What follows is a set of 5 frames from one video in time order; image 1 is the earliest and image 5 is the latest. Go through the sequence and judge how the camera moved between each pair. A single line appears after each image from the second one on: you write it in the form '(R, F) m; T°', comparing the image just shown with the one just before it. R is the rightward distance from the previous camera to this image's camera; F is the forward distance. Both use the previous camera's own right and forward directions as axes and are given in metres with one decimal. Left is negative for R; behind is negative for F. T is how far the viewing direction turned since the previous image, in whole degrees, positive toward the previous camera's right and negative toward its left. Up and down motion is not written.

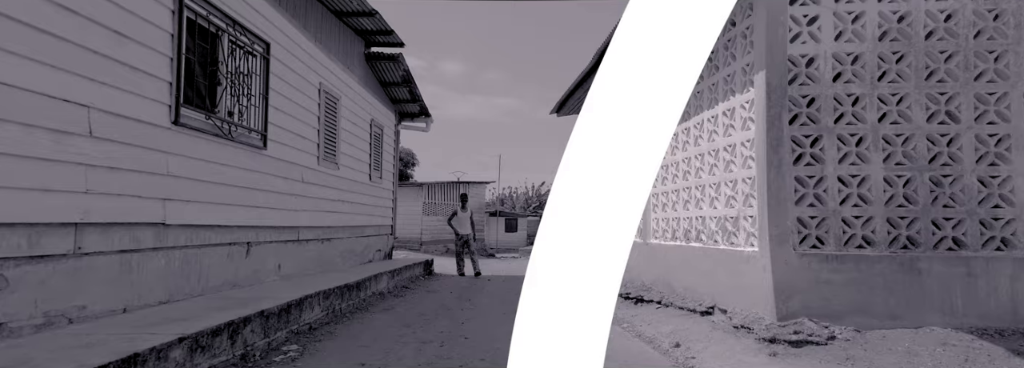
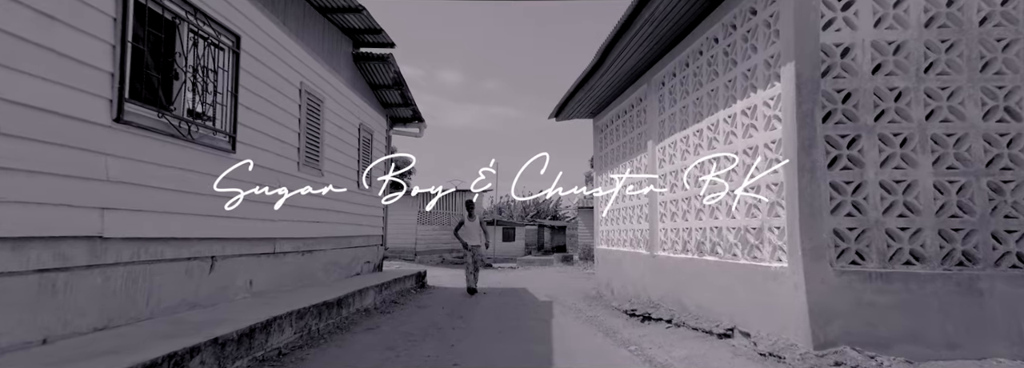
(0.0, +0.5) m; 0°
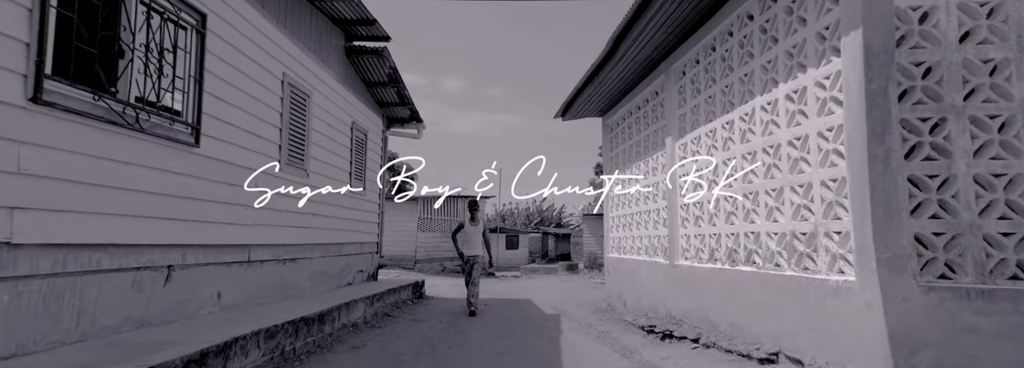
(0.0, +0.7) m; 0°
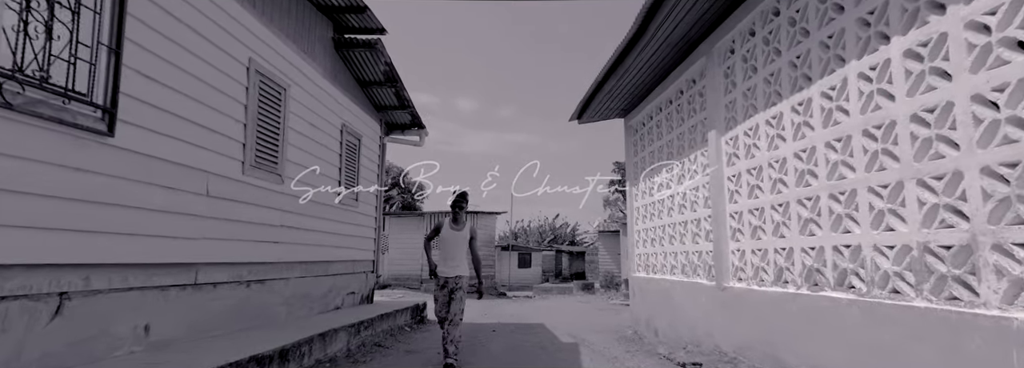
(0.0, +1.1) m; -1°
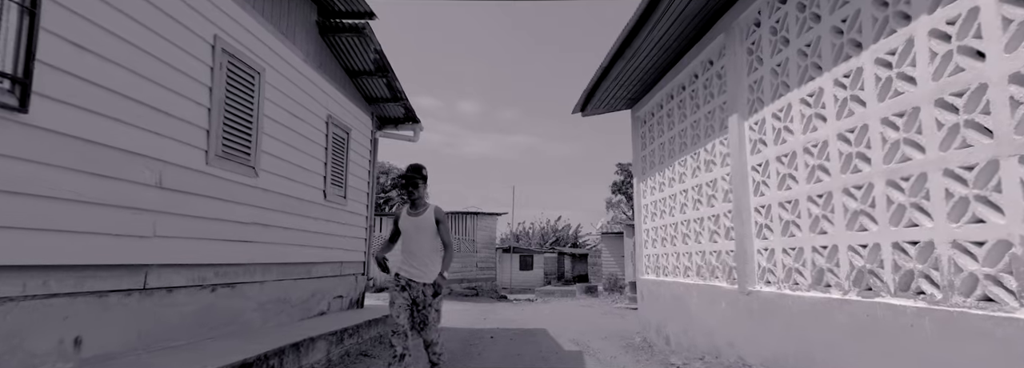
(+0.1, +0.6) m; 0°
